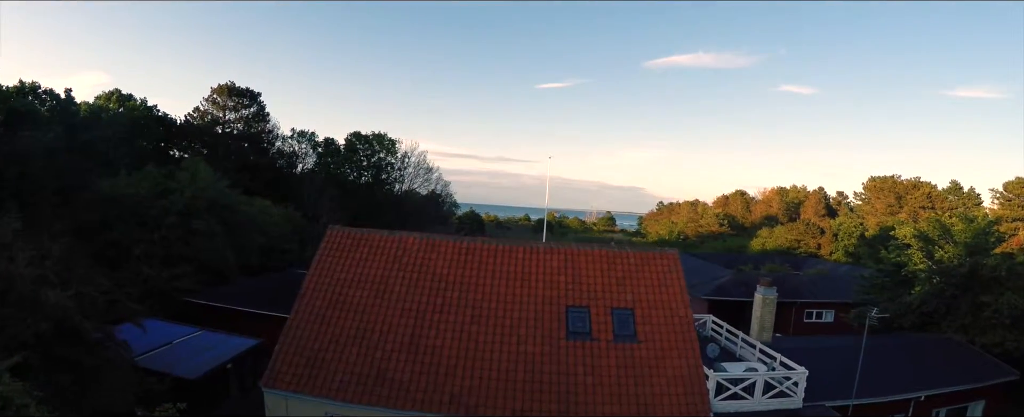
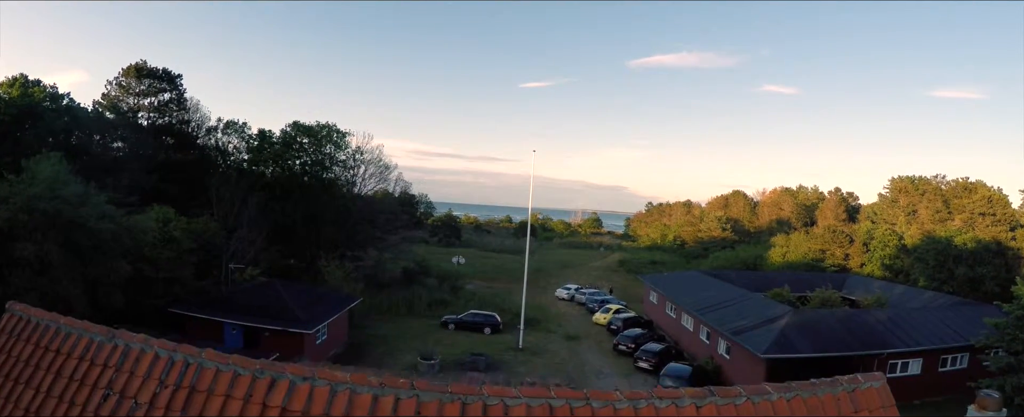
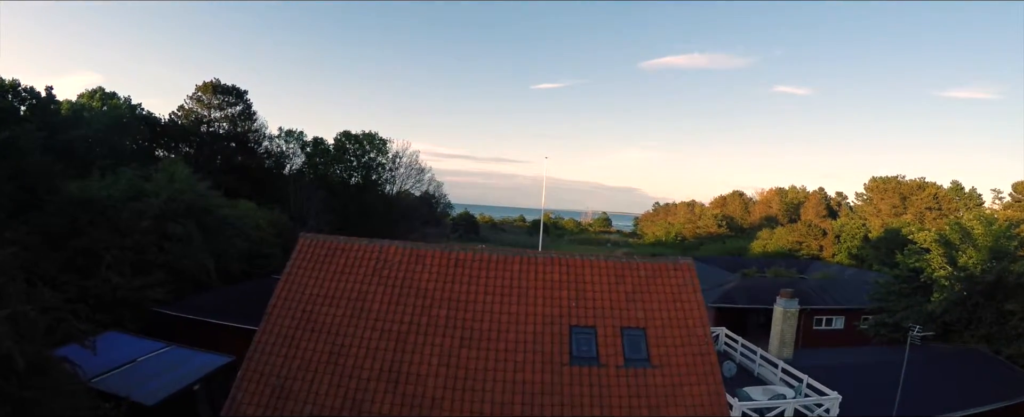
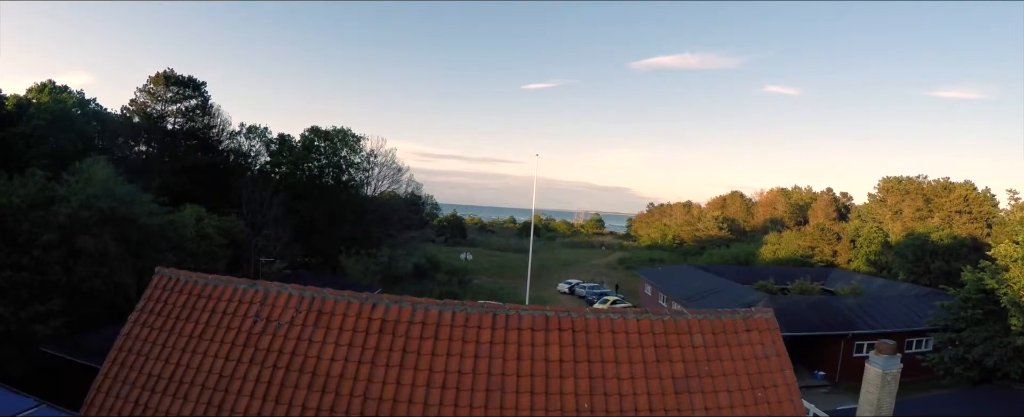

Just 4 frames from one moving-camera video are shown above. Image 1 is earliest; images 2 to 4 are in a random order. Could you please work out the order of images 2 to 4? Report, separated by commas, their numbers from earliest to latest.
3, 4, 2
